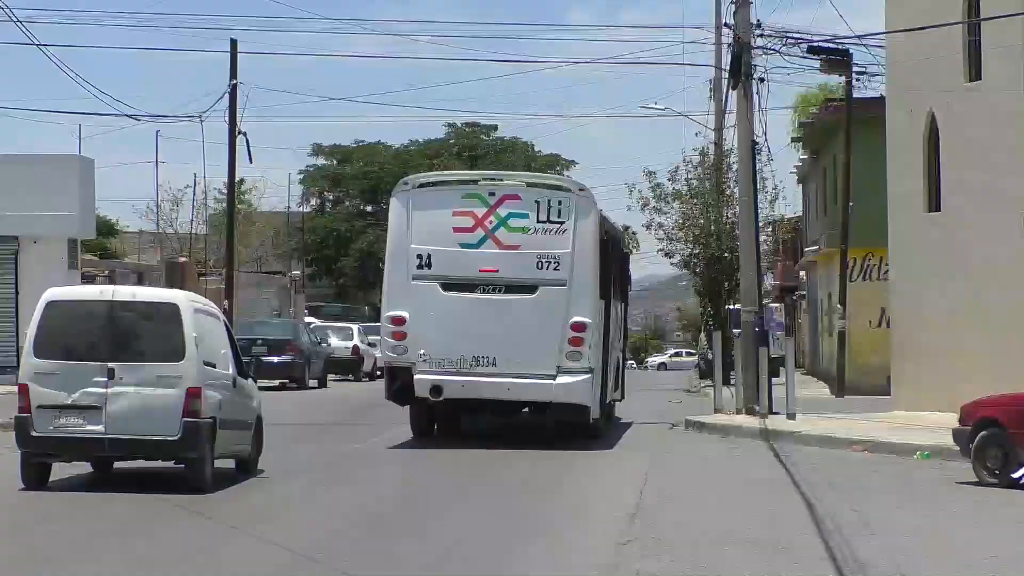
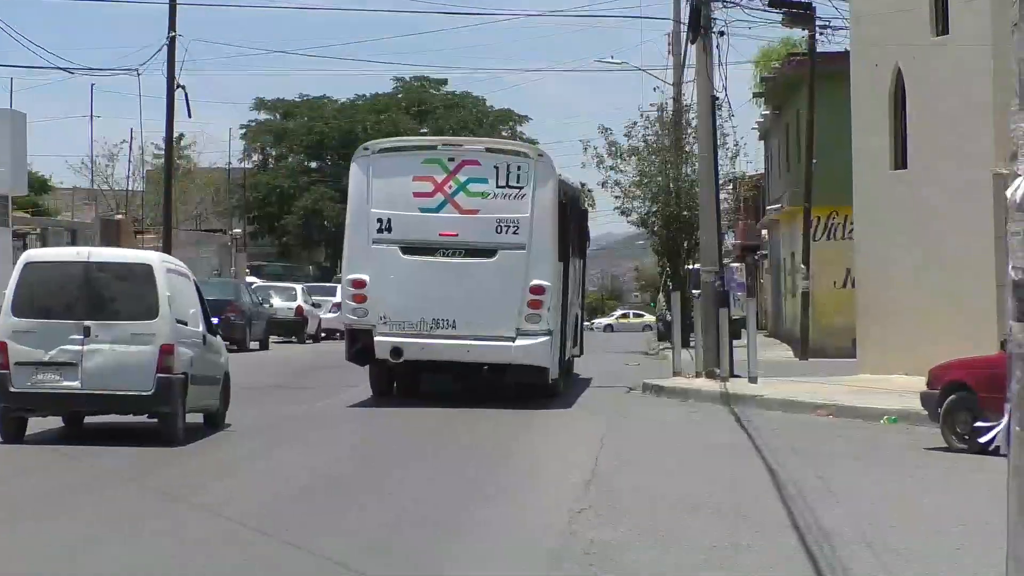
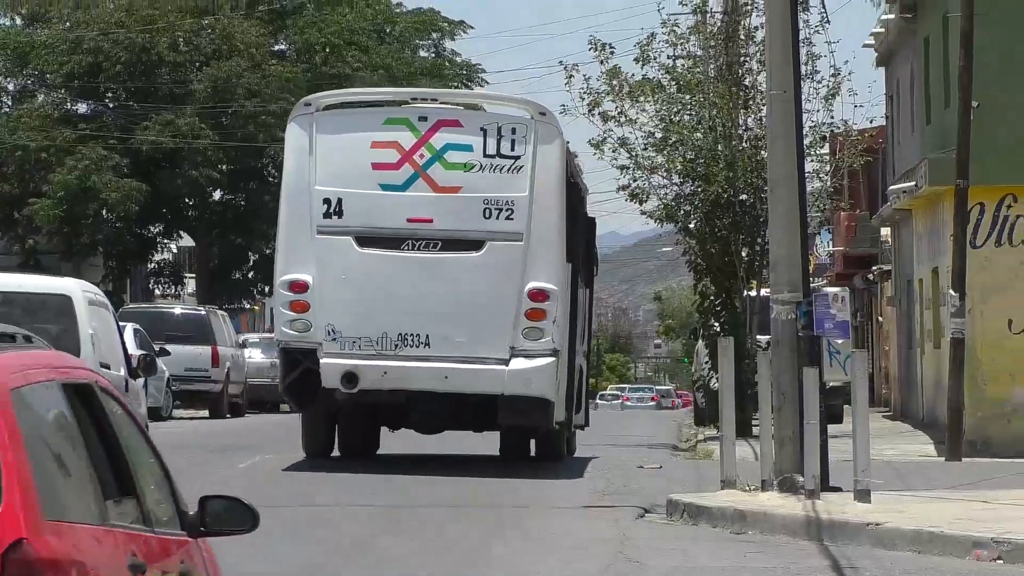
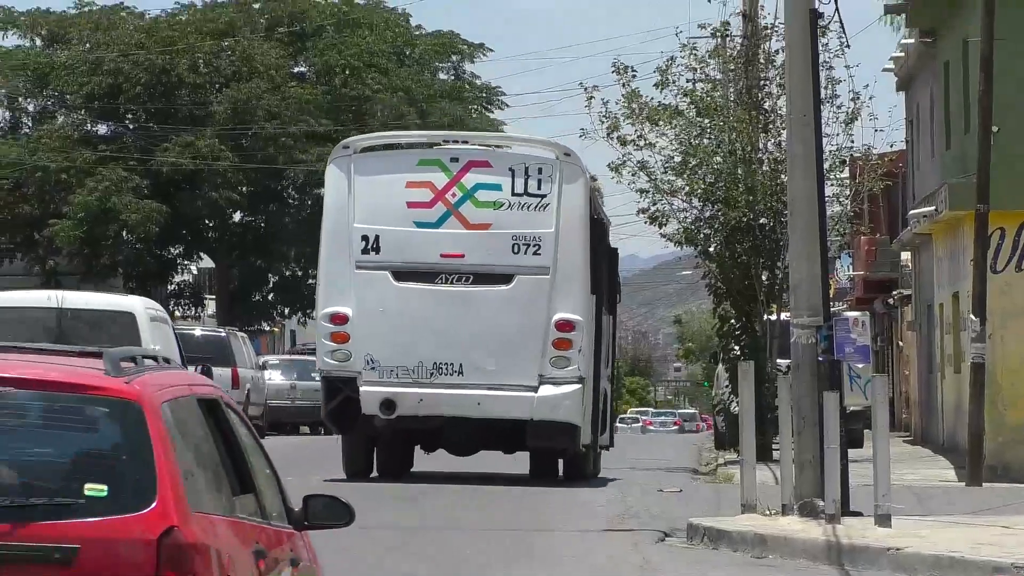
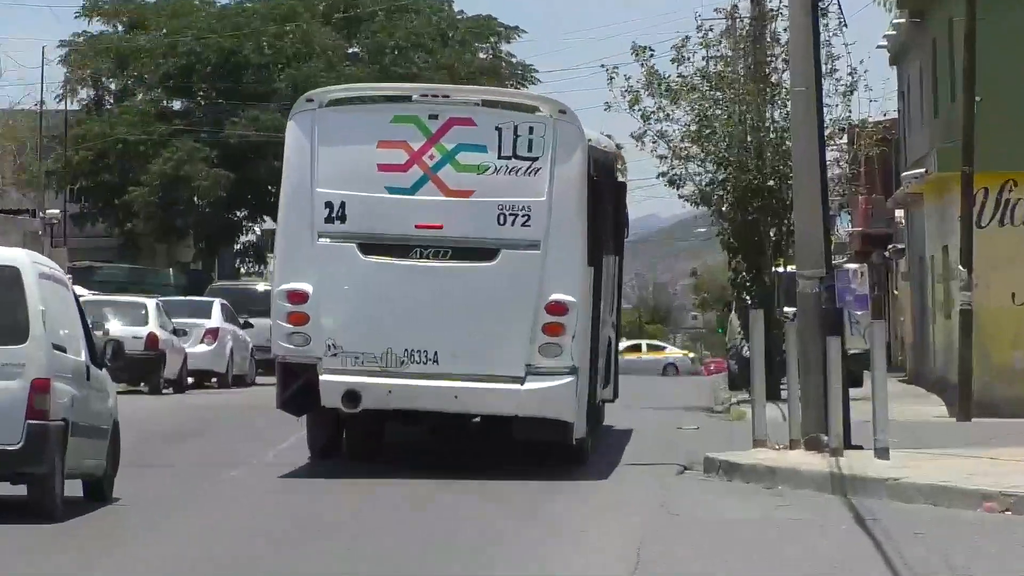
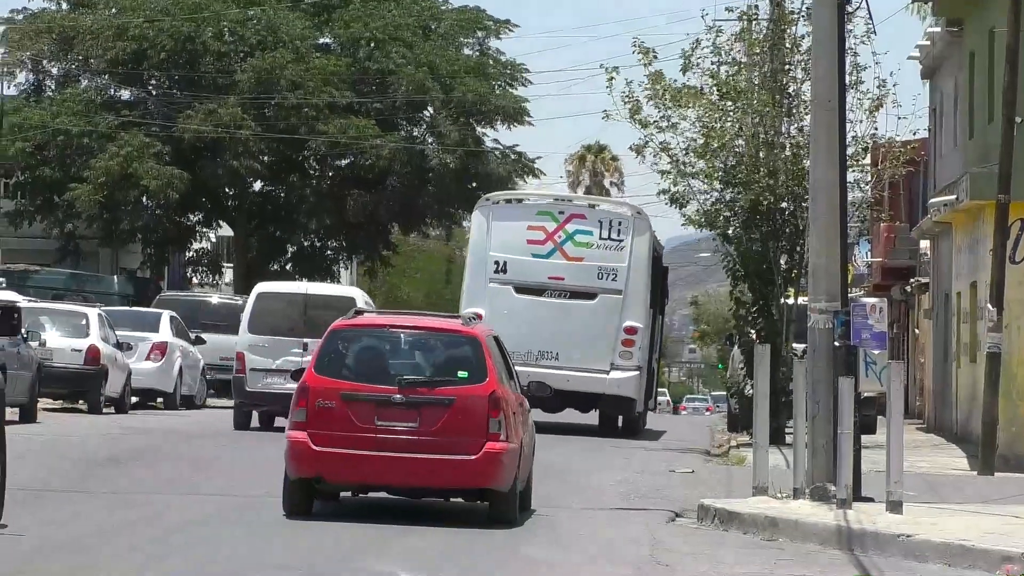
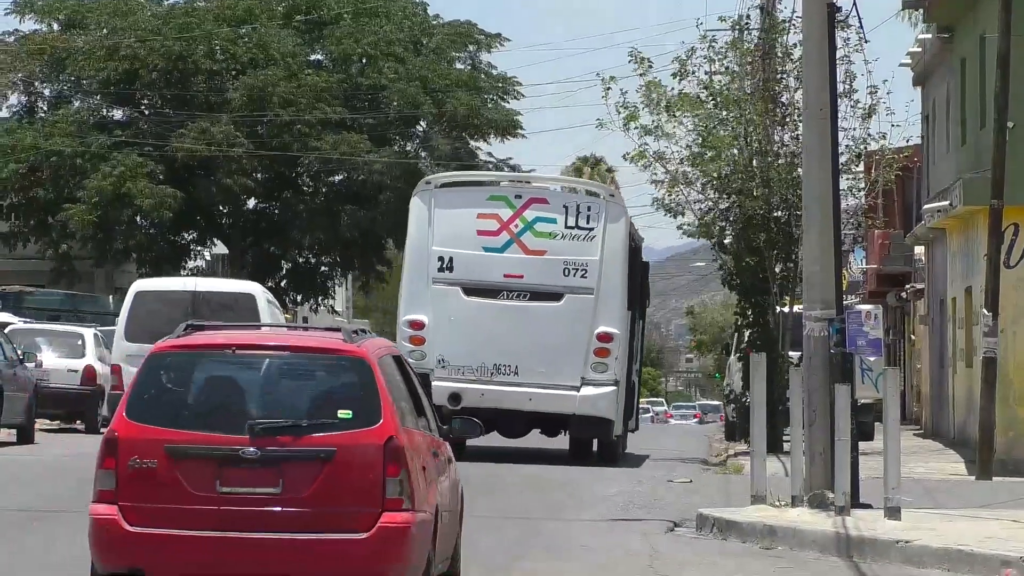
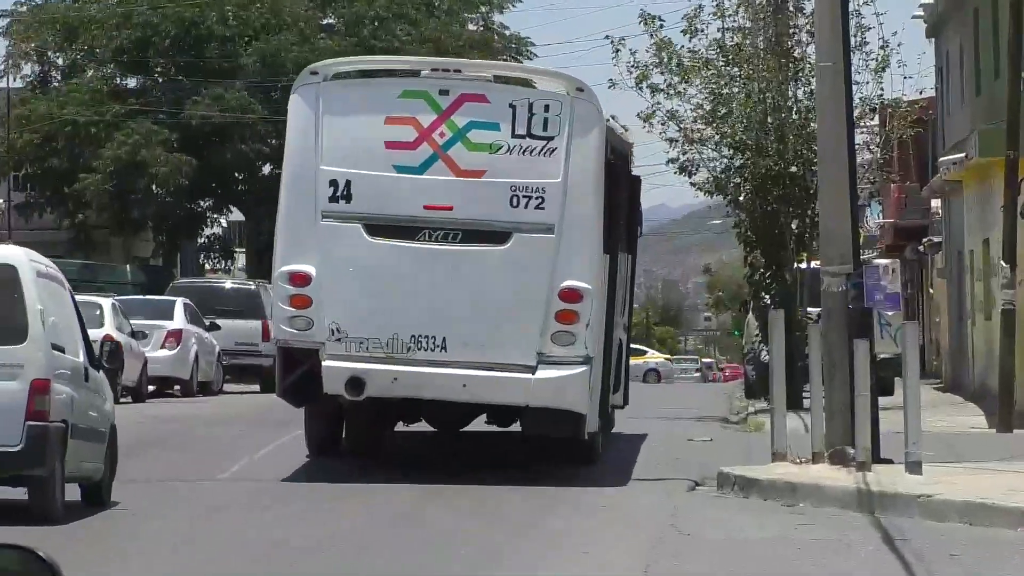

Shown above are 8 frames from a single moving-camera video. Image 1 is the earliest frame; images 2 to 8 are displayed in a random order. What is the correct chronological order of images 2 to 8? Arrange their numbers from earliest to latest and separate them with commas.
2, 5, 8, 3, 4, 7, 6
